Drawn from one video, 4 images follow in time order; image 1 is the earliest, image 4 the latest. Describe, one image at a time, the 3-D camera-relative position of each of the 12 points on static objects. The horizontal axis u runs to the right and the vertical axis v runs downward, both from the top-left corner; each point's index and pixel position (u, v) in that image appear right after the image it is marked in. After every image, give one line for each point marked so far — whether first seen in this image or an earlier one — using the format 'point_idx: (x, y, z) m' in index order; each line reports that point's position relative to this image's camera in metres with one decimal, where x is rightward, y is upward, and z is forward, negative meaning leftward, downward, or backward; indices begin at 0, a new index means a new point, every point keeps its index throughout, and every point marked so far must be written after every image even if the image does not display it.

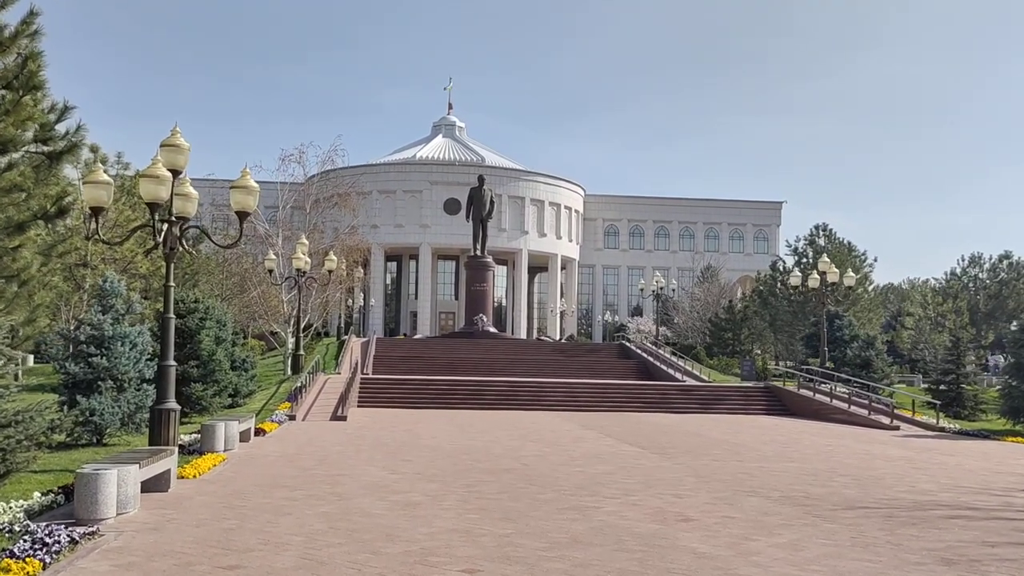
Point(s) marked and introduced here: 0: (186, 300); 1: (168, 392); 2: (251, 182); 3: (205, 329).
0: (-6.9, -0.2, +19.5) m
1: (-4.4, -1.3, +11.7) m
2: (-3.4, +1.4, +12.0) m
3: (-6.4, -0.9, +19.3) m
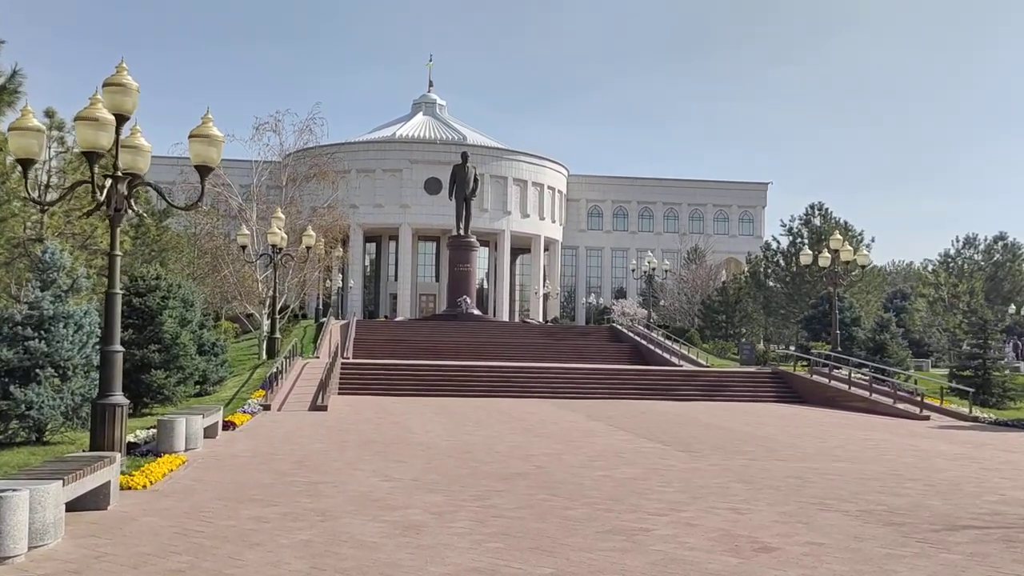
0: (-6.9, +0.2, +17.3) m
1: (-4.2, -1.0, +9.7) m
2: (-3.3, +1.7, +10.0) m
3: (-6.4, -0.4, +17.2) m
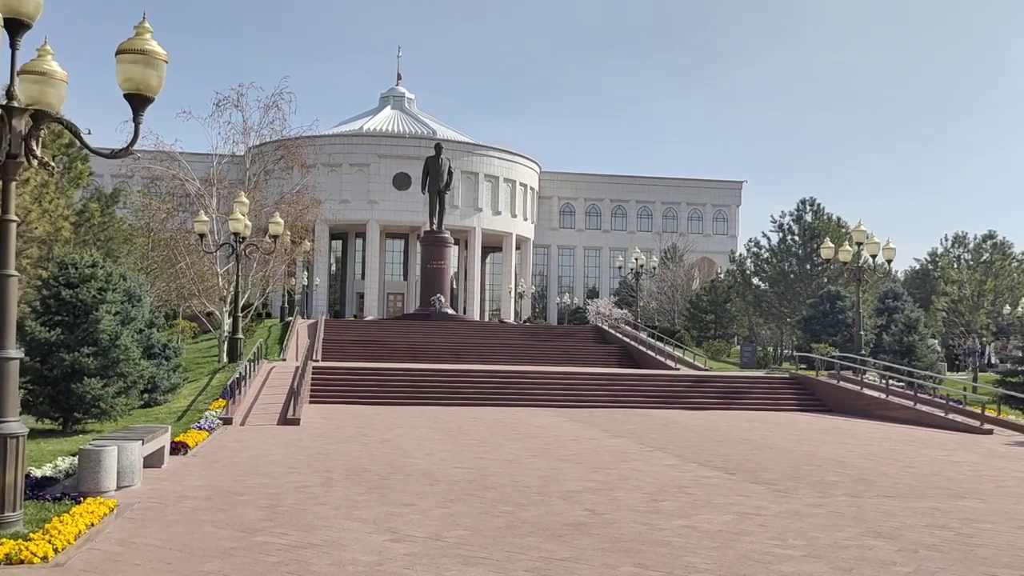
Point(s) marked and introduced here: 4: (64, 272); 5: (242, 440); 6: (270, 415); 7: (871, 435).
0: (-6.7, +0.4, +14.3) m
1: (-3.7, -0.9, +6.7) m
2: (-2.8, +1.9, +7.1) m
3: (-6.2, -0.3, +14.1) m
4: (-6.9, +0.2, +14.1) m
5: (-4.0, -2.2, +13.6) m
6: (-4.4, -2.3, +16.7) m
7: (+6.5, -2.6, +16.6) m
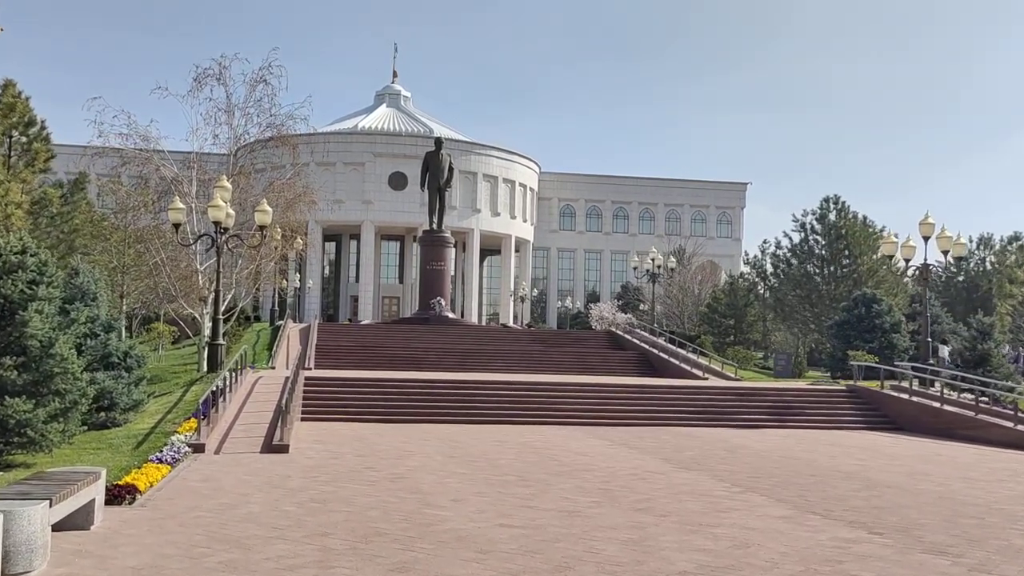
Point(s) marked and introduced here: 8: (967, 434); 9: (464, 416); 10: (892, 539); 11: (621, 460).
0: (-6.1, +0.5, +11.2) m
1: (-3.1, -0.7, +3.6) m
2: (-2.1, +2.0, +4.0) m
3: (-5.7, -0.2, +11.0) m
4: (-6.3, +0.3, +11.0) m
5: (-3.4, -2.2, +10.5) m
6: (-3.9, -2.2, +13.6) m
7: (+7.0, -2.6, +13.6) m
8: (+9.0, -2.9, +18.3) m
9: (-1.0, -2.7, +19.6) m
10: (+3.3, -2.2, +8.0) m
11: (+1.5, -2.4, +13.0) m
